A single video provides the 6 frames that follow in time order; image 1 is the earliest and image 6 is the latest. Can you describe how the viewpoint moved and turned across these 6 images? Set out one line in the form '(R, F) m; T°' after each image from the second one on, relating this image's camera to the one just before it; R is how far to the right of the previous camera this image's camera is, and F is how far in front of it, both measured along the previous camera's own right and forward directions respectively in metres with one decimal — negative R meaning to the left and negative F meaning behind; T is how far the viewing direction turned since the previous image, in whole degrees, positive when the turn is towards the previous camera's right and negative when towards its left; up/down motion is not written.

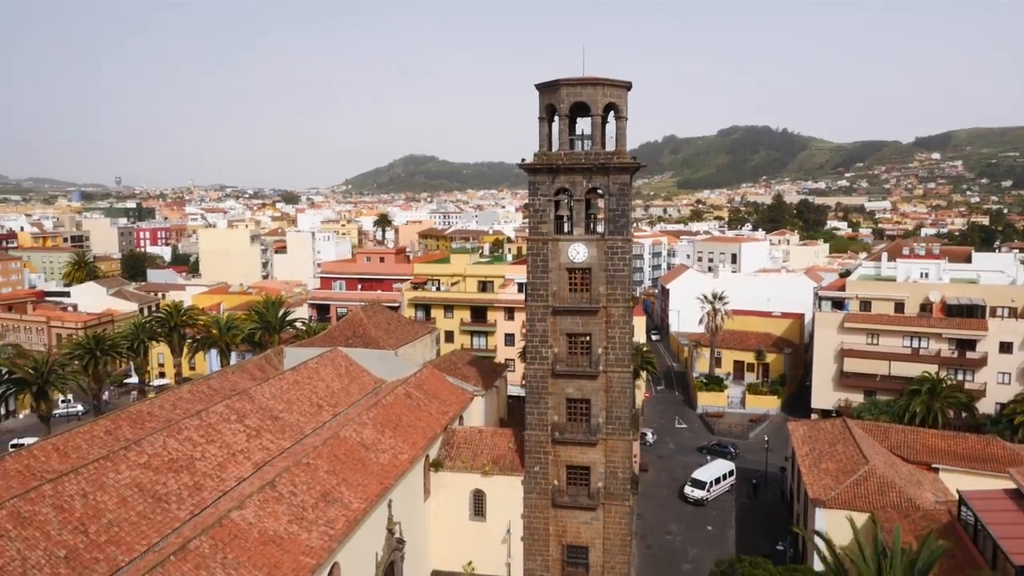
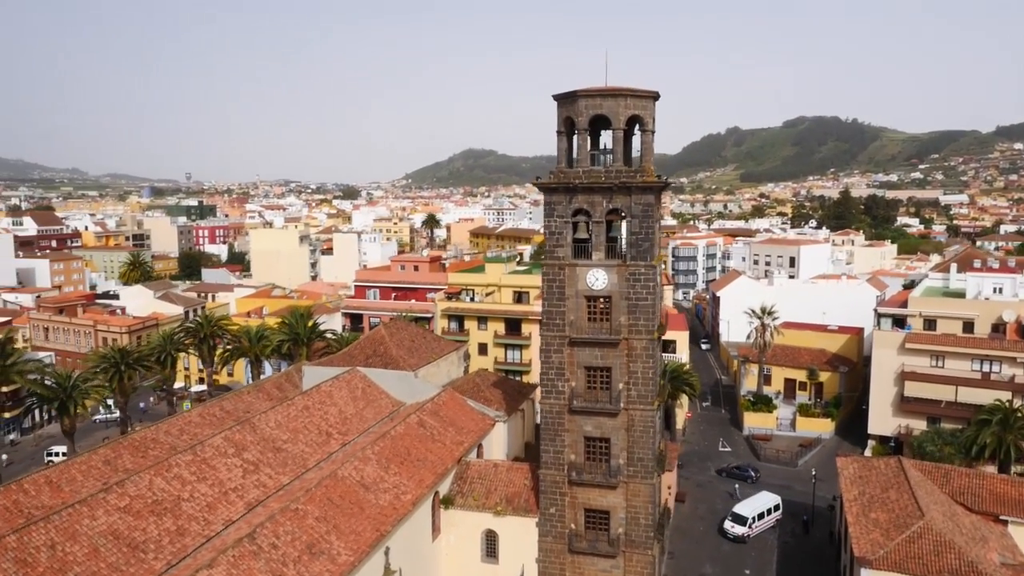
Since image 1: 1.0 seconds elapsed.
(+1.8, +2.5) m; -4°
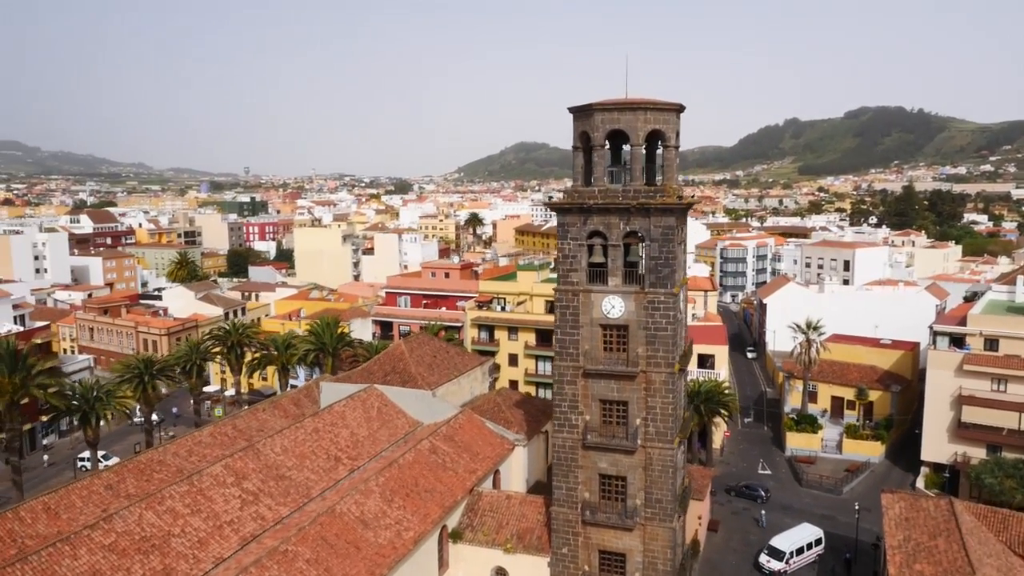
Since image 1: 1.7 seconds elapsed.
(+1.6, +1.9) m; -4°
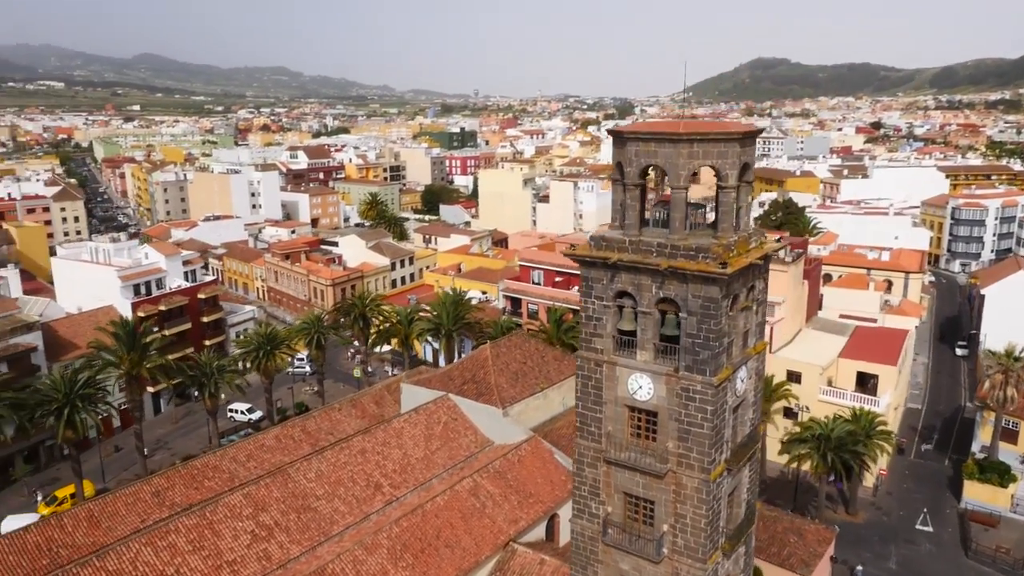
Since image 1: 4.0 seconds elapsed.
(+6.3, +5.8) m; -17°
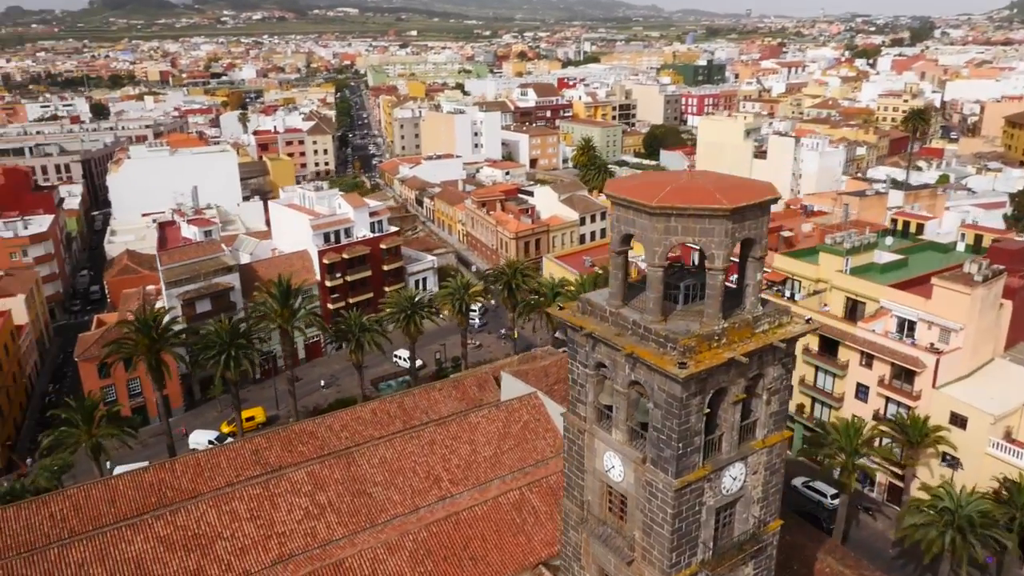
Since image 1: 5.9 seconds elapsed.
(+7.3, +2.4) m; -19°
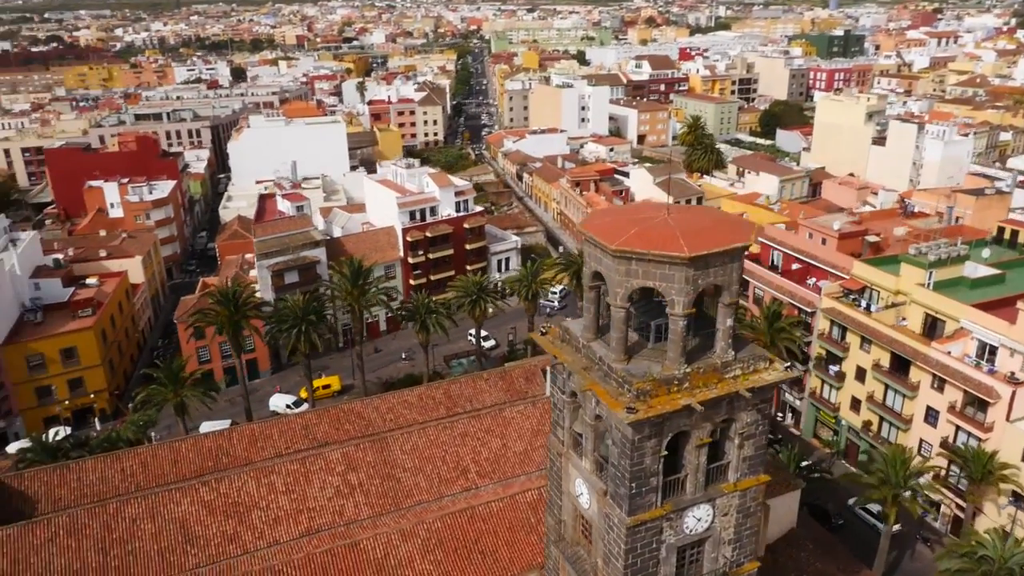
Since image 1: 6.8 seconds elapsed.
(+3.8, -0.2) m; -9°
